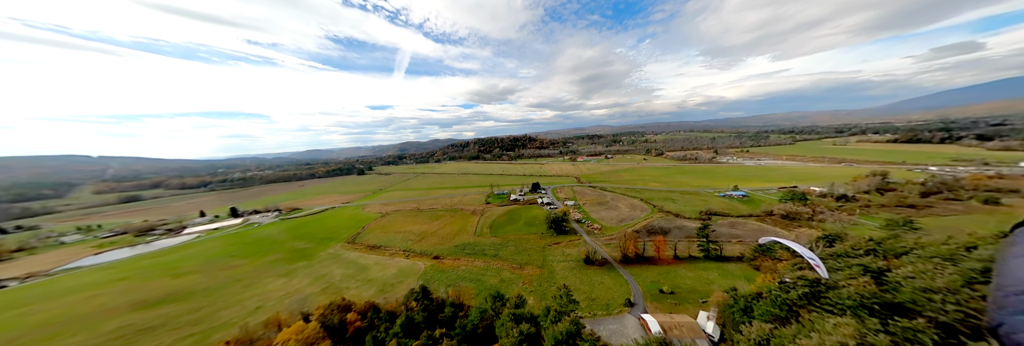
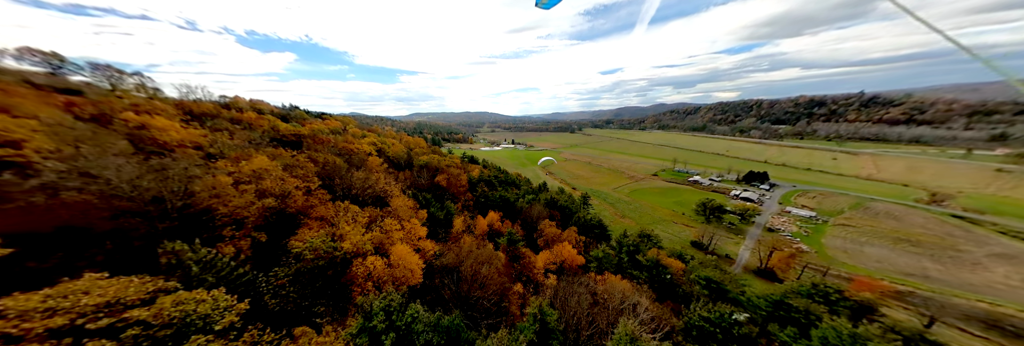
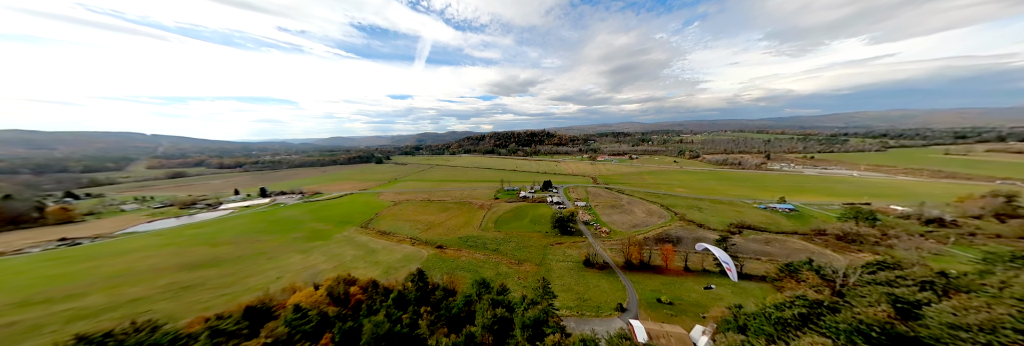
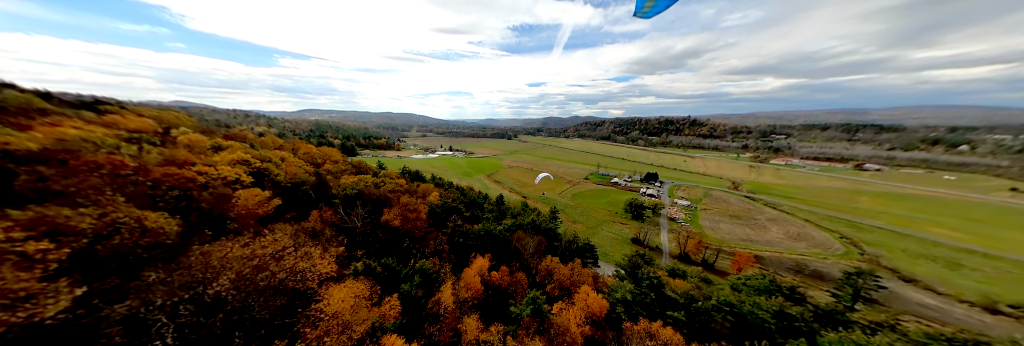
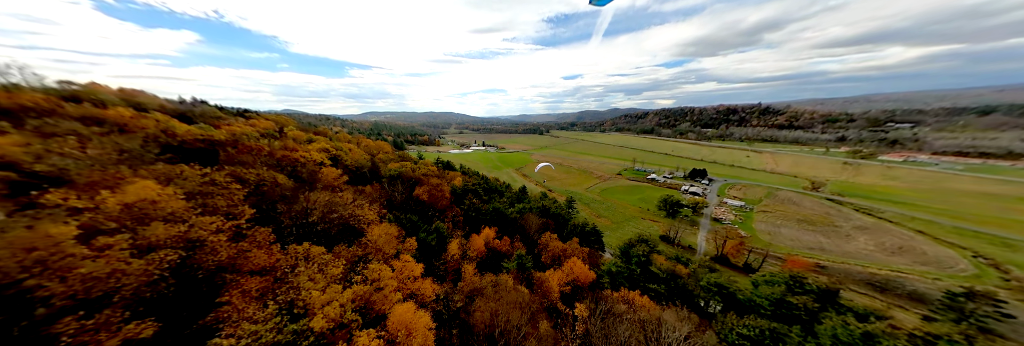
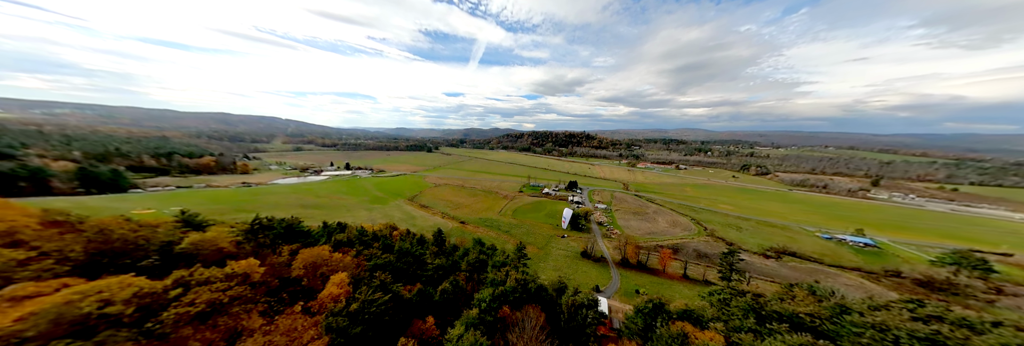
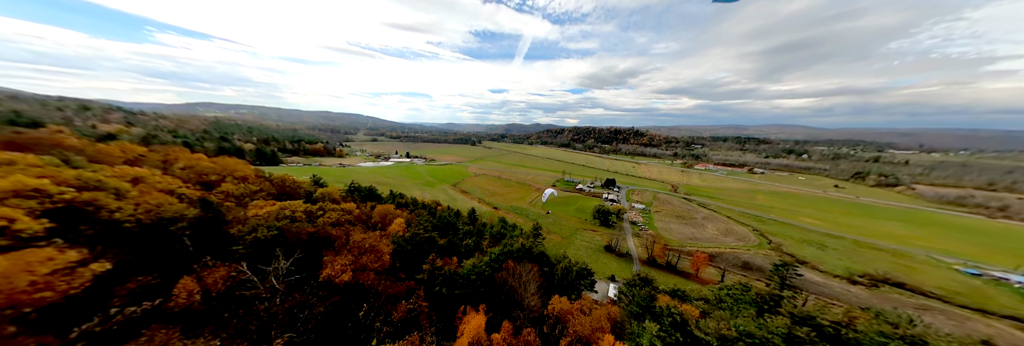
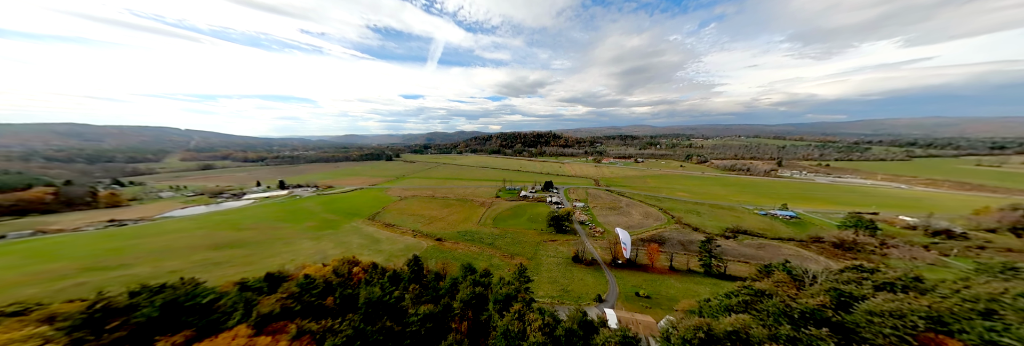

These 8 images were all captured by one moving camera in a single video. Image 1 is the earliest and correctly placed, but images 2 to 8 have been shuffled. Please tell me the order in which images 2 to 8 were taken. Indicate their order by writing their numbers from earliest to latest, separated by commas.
3, 8, 6, 7, 4, 5, 2
